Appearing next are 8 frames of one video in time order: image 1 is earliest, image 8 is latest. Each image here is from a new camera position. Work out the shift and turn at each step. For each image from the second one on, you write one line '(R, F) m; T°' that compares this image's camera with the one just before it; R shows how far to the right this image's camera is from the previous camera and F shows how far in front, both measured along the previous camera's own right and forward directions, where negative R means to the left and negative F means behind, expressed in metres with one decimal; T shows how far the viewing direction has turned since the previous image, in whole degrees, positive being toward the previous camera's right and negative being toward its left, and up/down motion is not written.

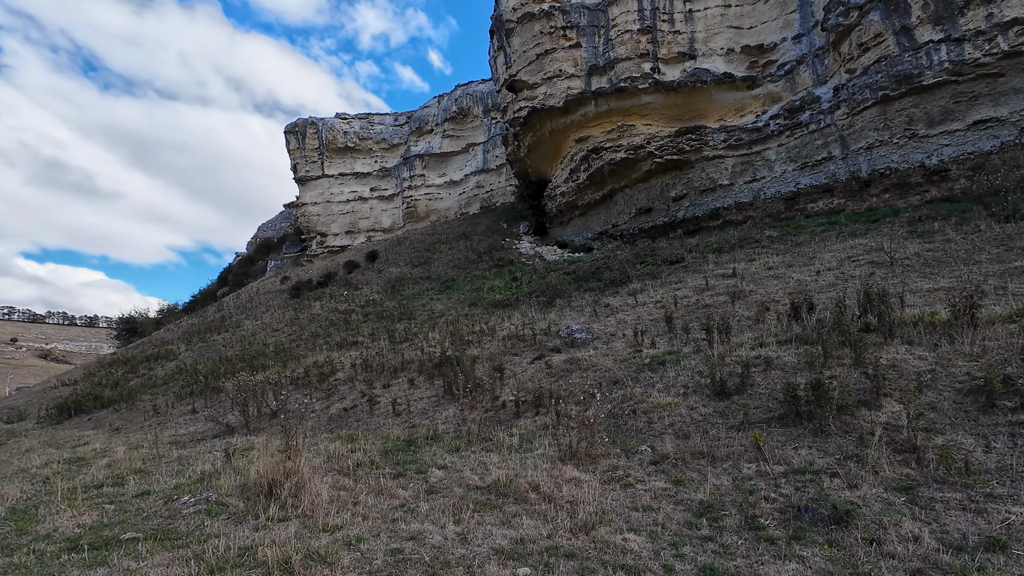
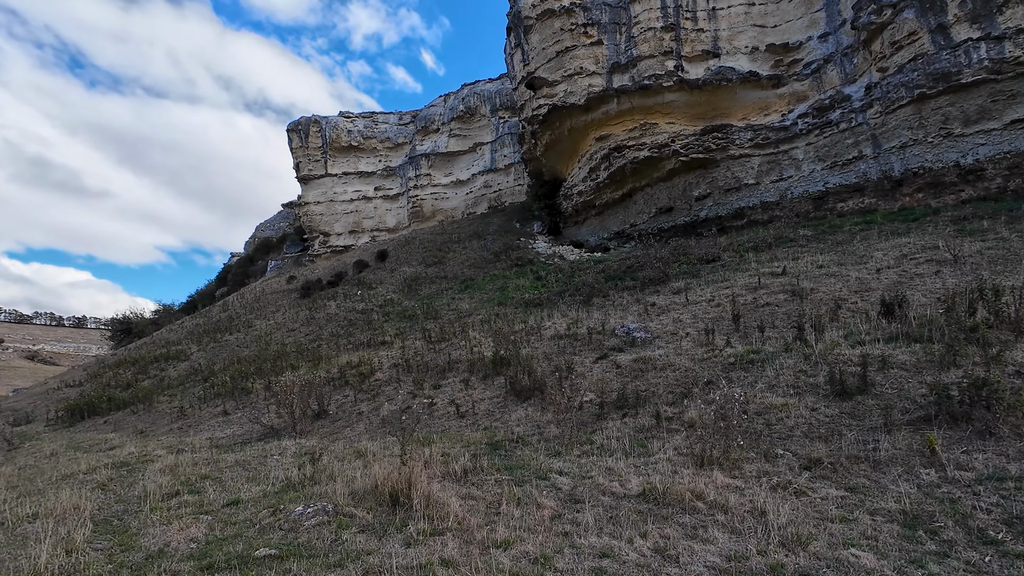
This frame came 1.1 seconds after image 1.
(-1.0, +0.3) m; +1°
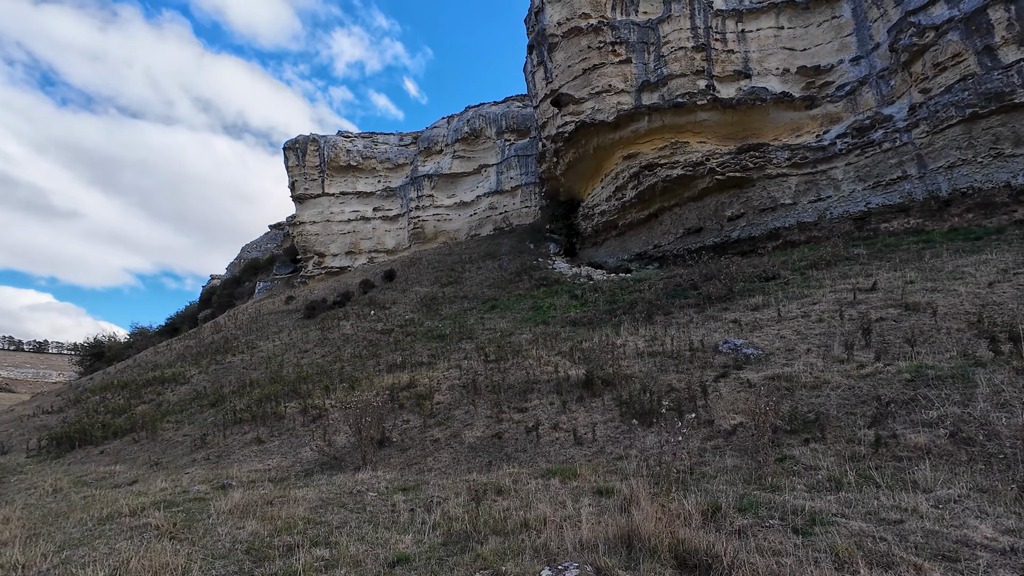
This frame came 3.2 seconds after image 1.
(-1.7, +0.9) m; +2°
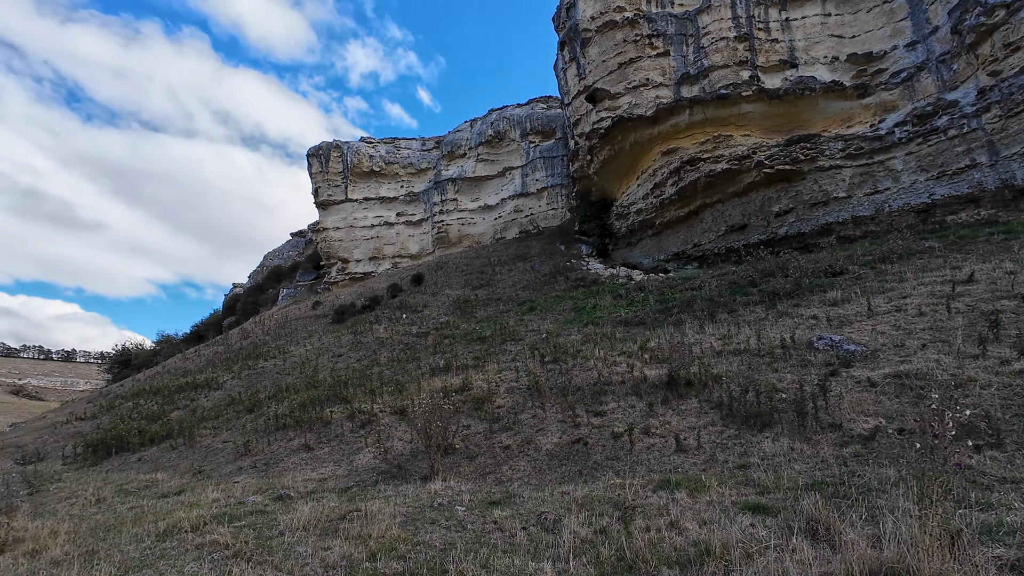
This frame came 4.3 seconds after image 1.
(-0.8, +0.6) m; -2°
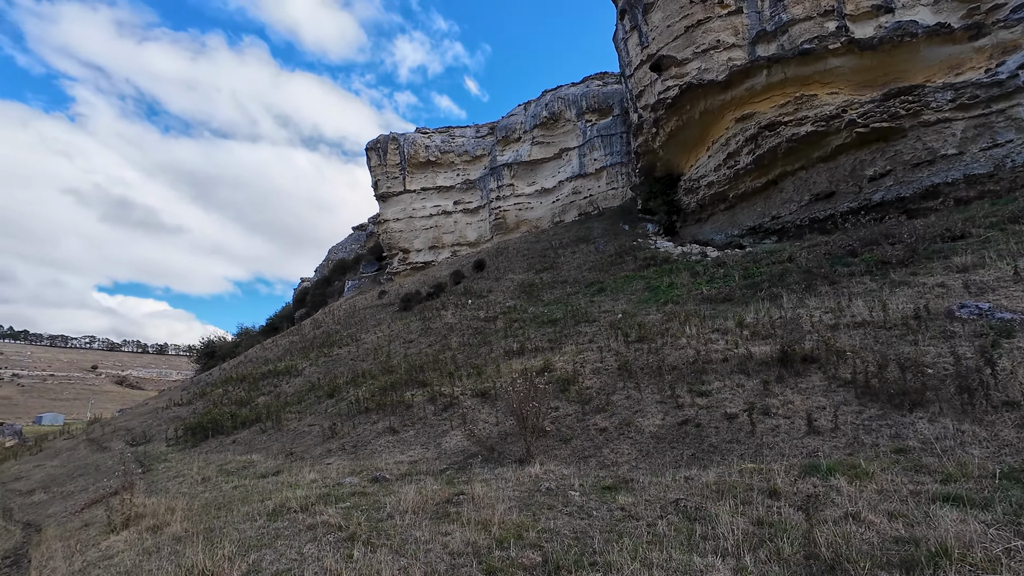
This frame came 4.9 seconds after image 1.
(-0.5, +0.3) m; -6°
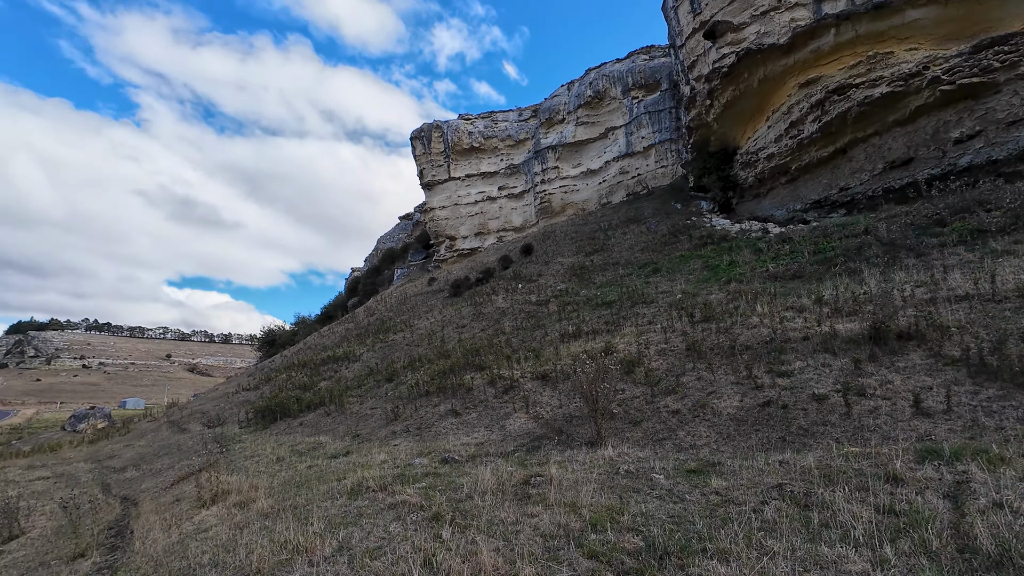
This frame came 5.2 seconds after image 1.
(-0.3, +0.1) m; -5°
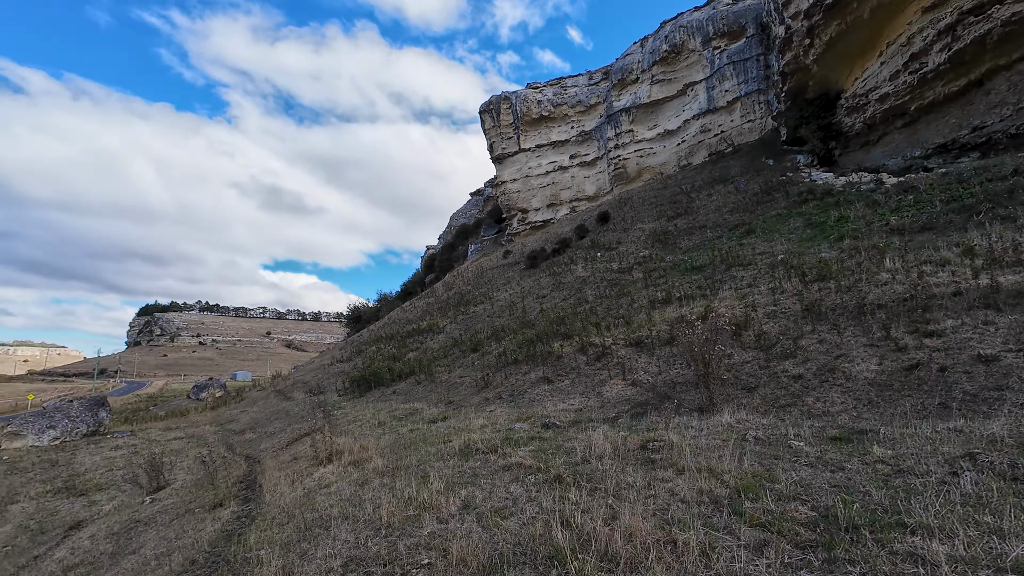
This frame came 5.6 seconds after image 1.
(-0.3, +0.2) m; -8°
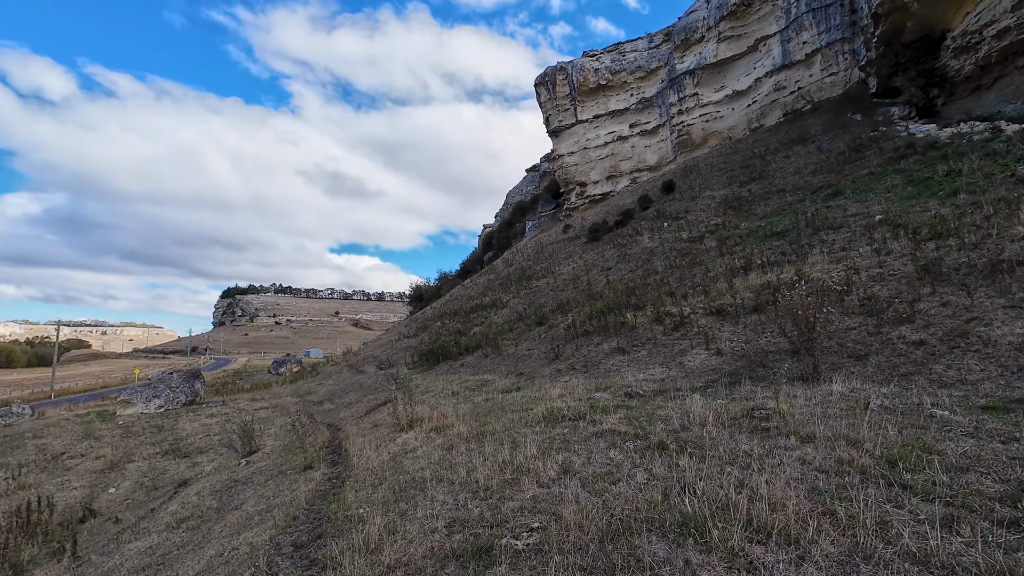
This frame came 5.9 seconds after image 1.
(-0.2, +0.2) m; -7°
